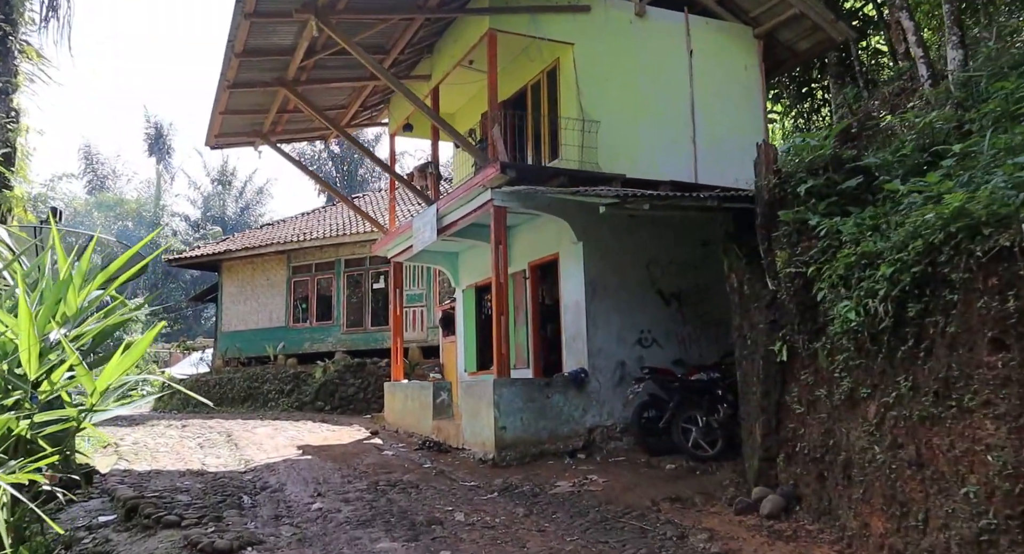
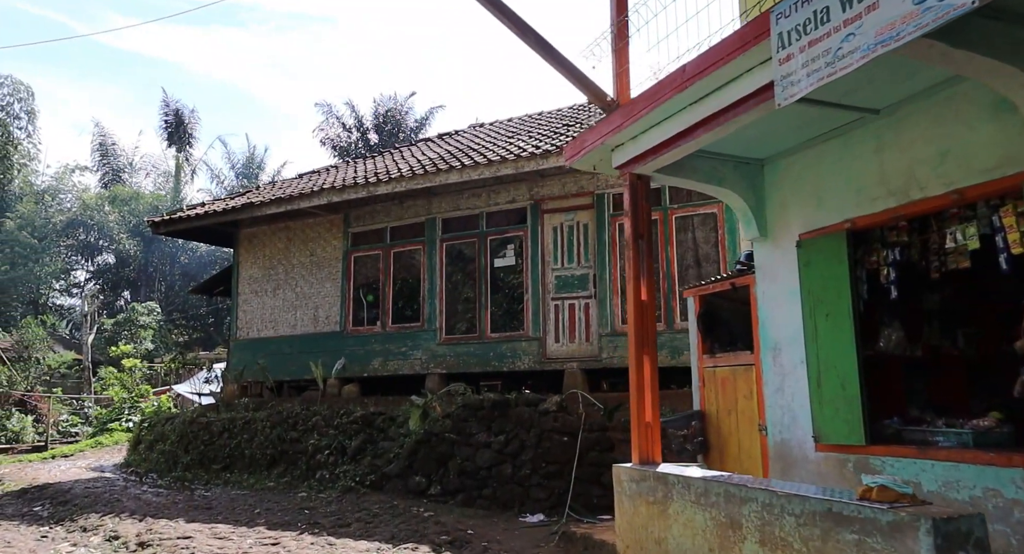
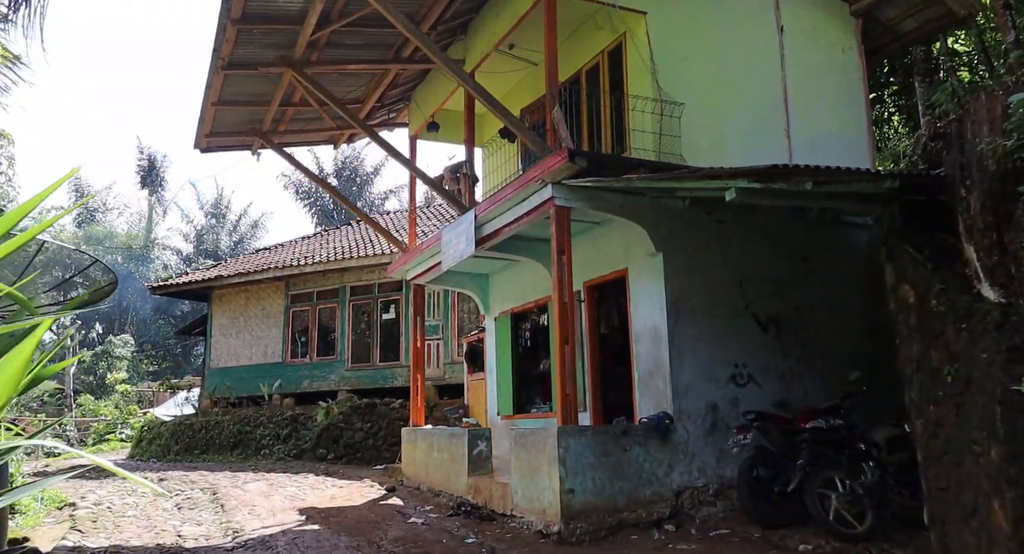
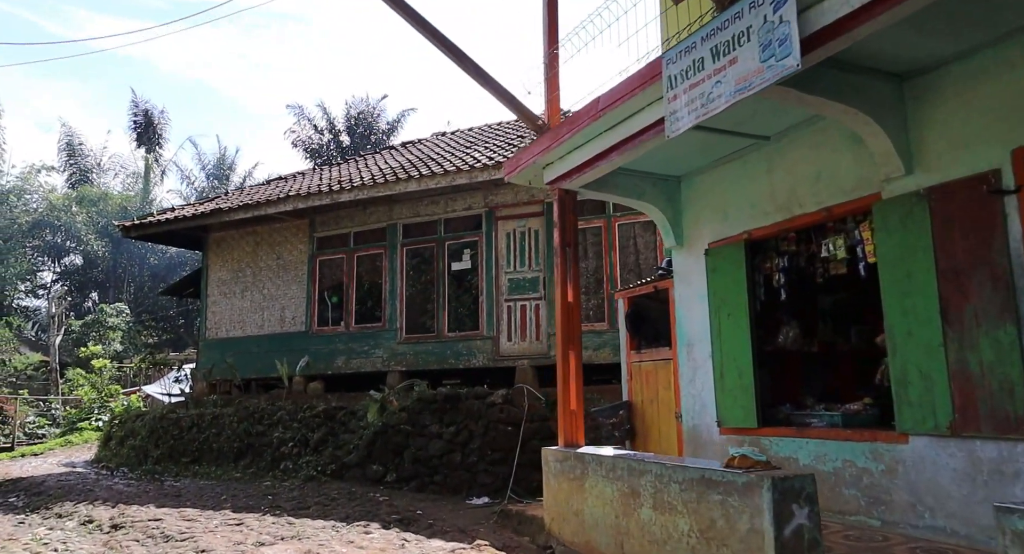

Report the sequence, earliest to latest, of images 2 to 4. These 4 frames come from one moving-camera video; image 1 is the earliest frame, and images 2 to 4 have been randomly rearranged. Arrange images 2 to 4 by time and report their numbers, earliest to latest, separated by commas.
3, 4, 2
